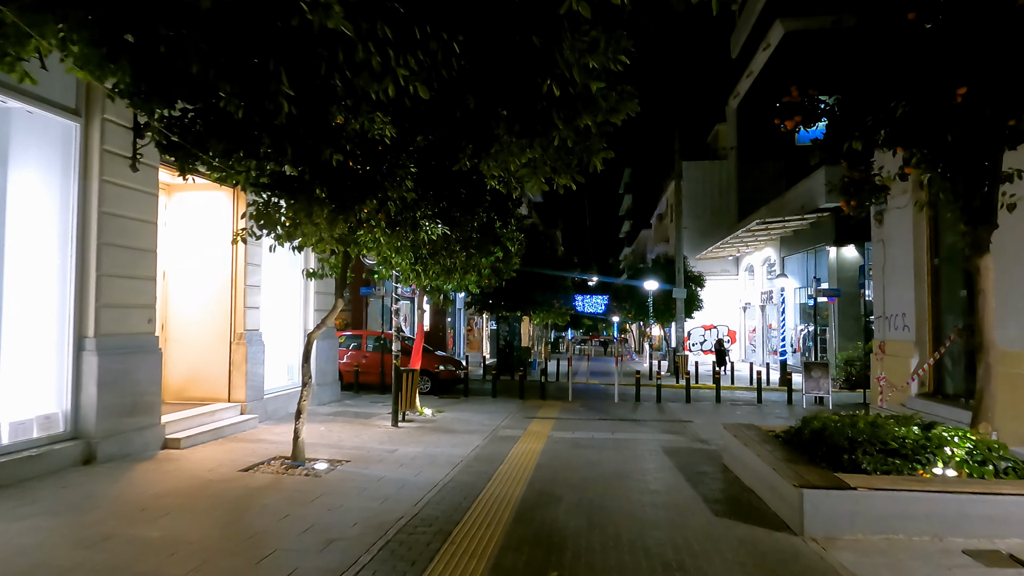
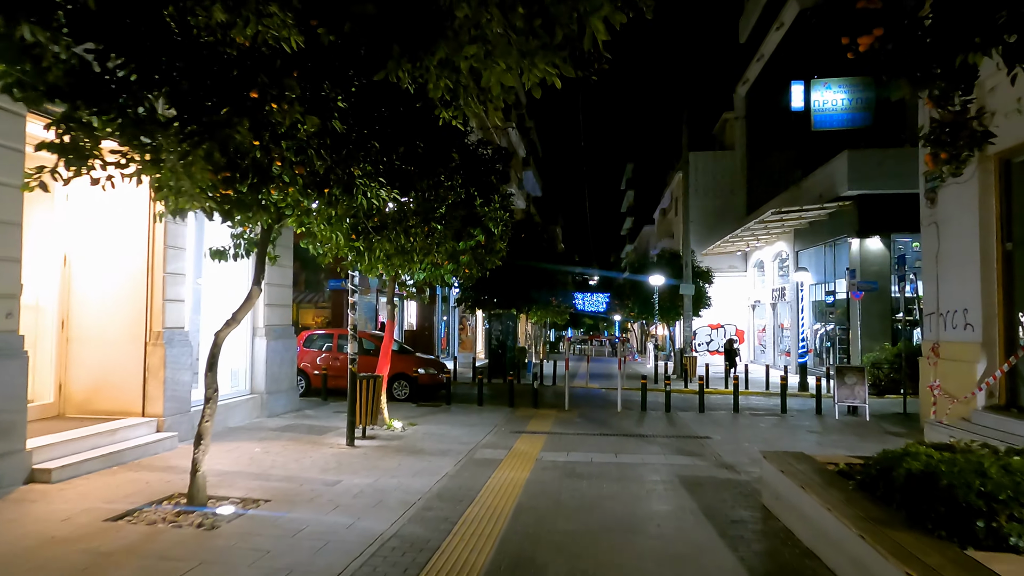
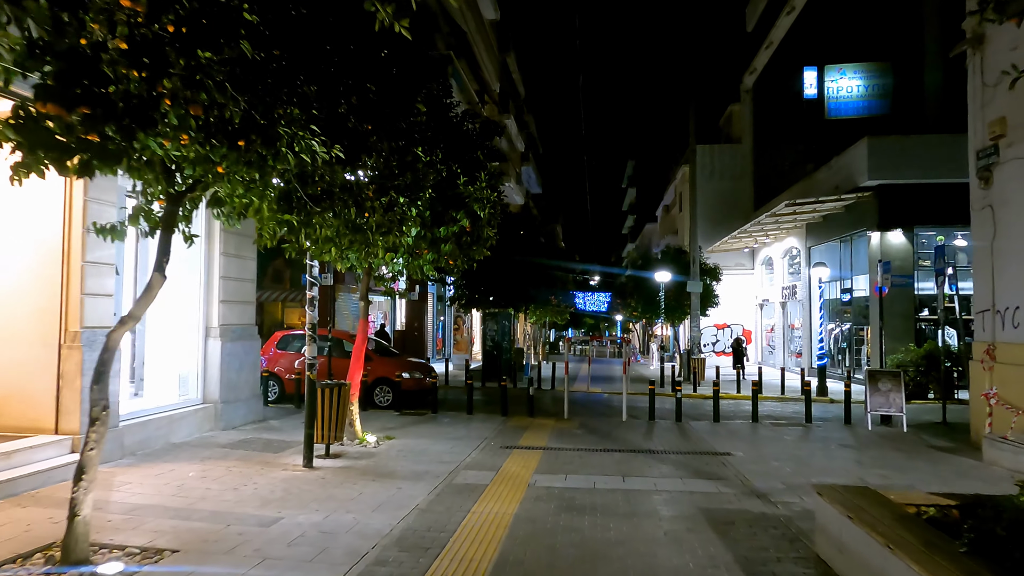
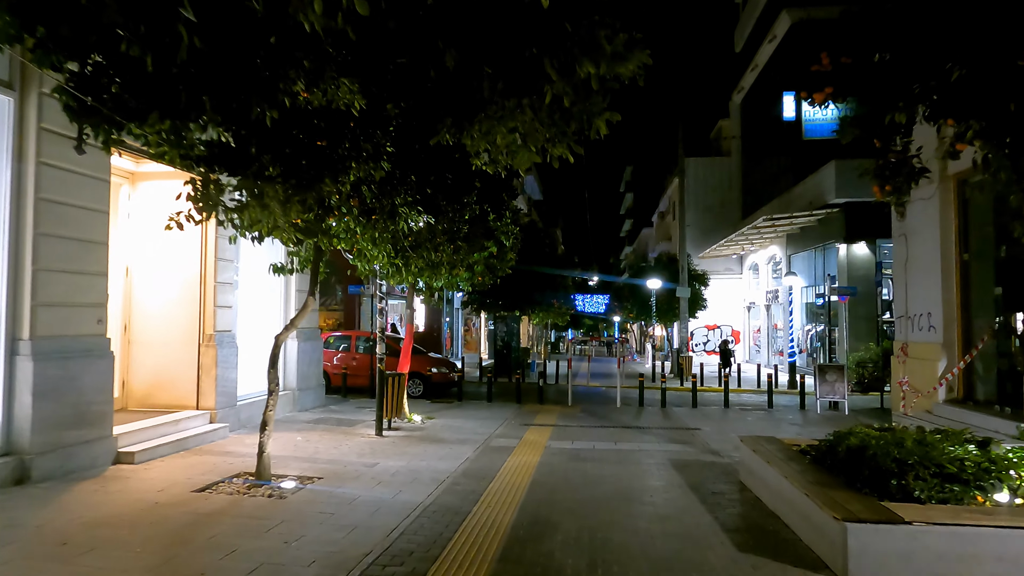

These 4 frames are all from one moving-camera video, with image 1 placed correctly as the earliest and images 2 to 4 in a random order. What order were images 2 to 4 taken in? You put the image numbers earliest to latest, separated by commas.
4, 2, 3
